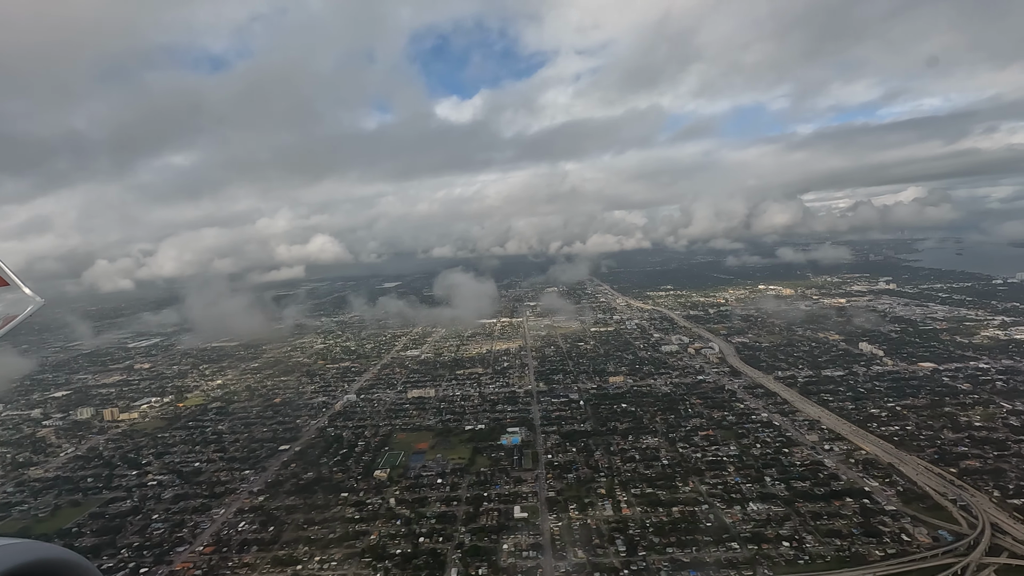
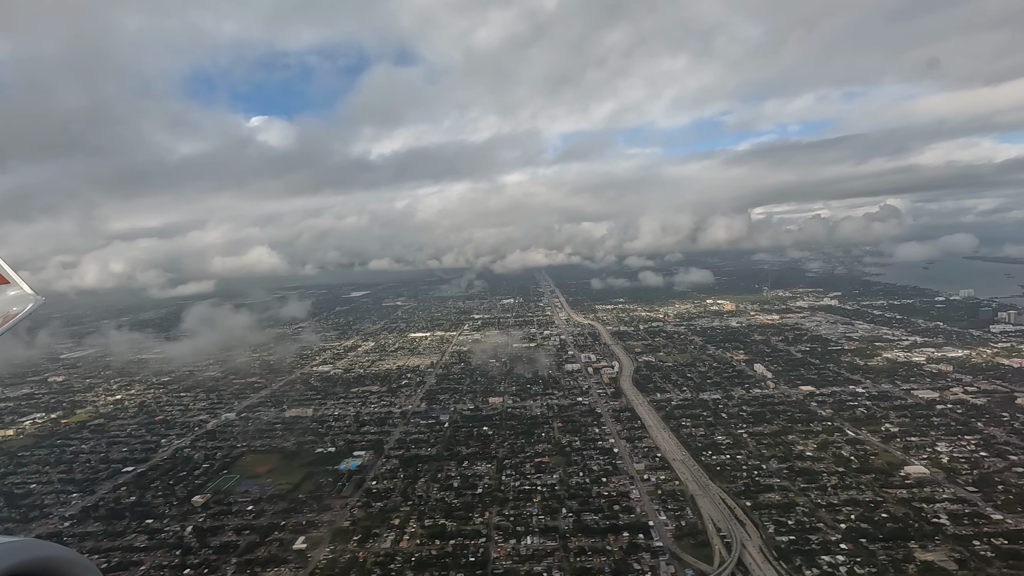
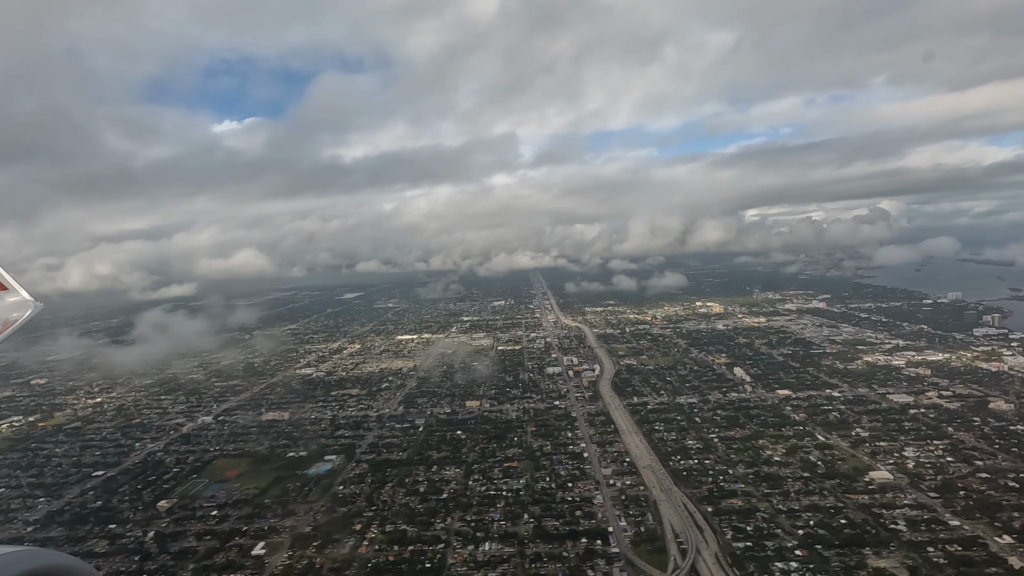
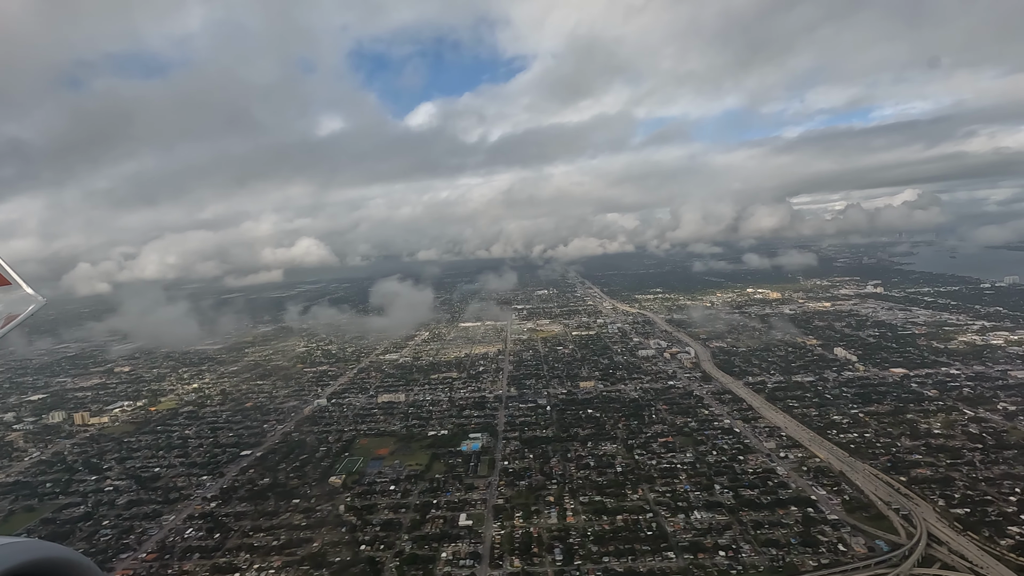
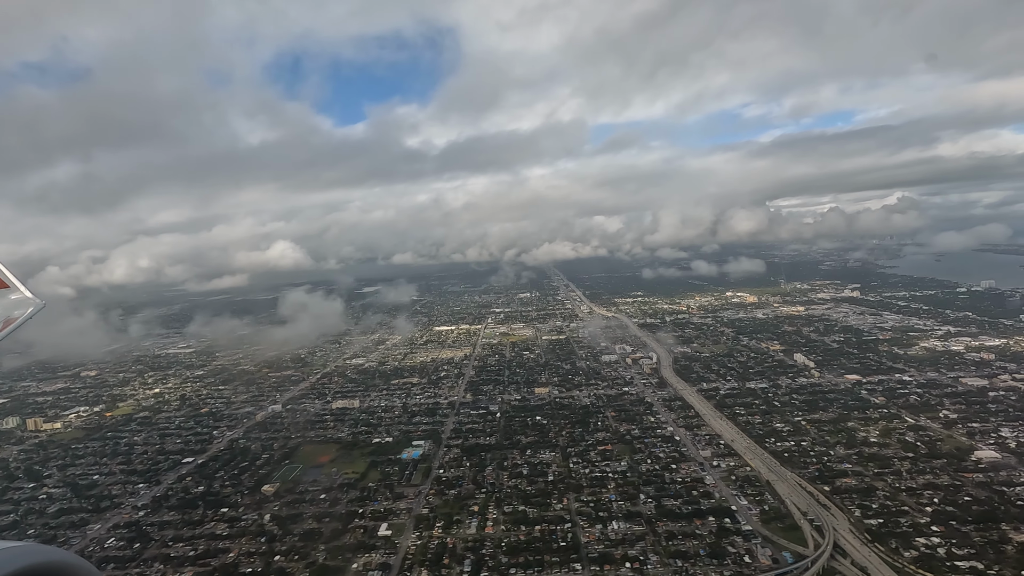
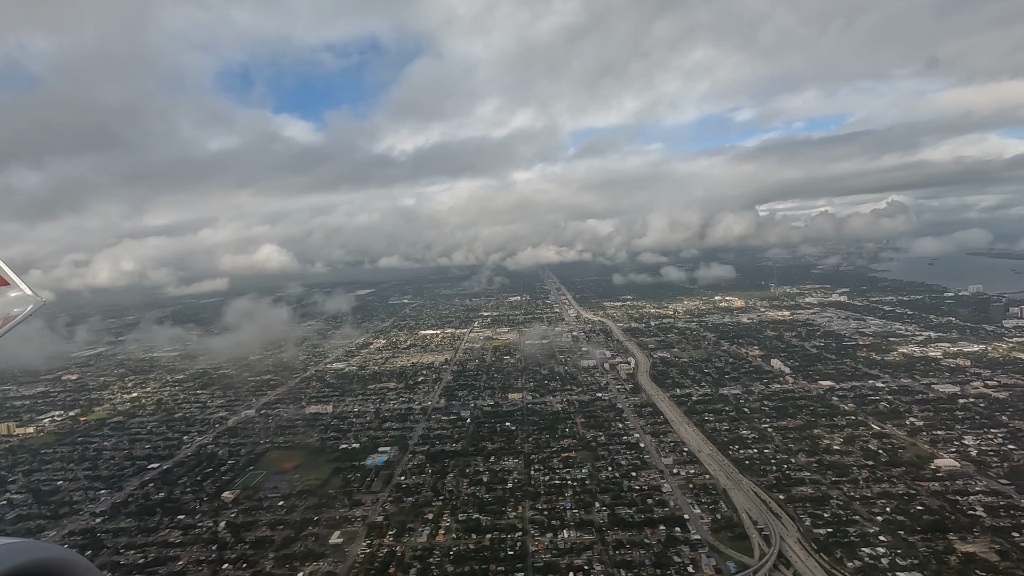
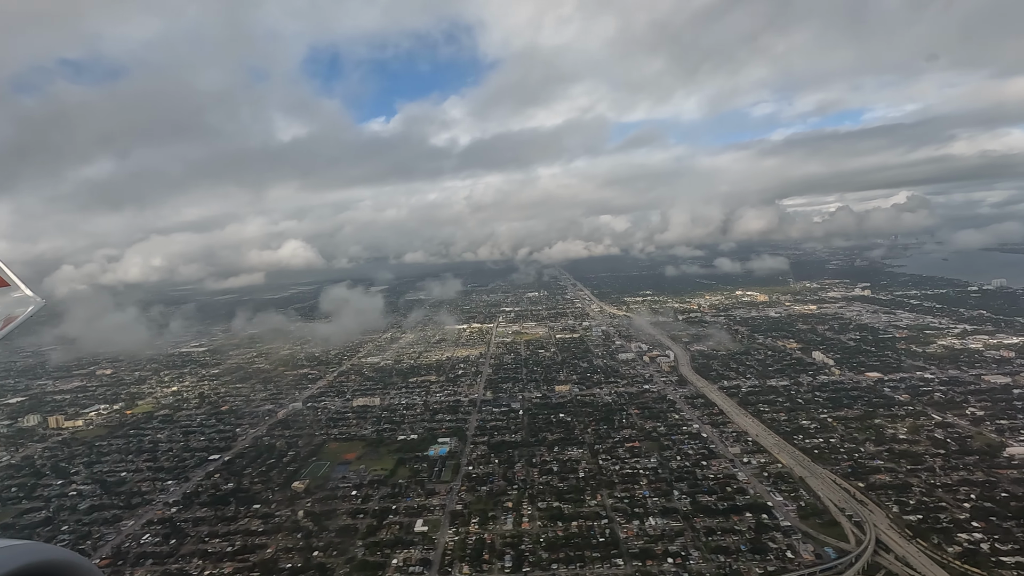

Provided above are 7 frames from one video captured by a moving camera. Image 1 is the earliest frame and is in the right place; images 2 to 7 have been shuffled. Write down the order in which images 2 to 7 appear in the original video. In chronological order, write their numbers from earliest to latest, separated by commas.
4, 7, 5, 6, 2, 3
